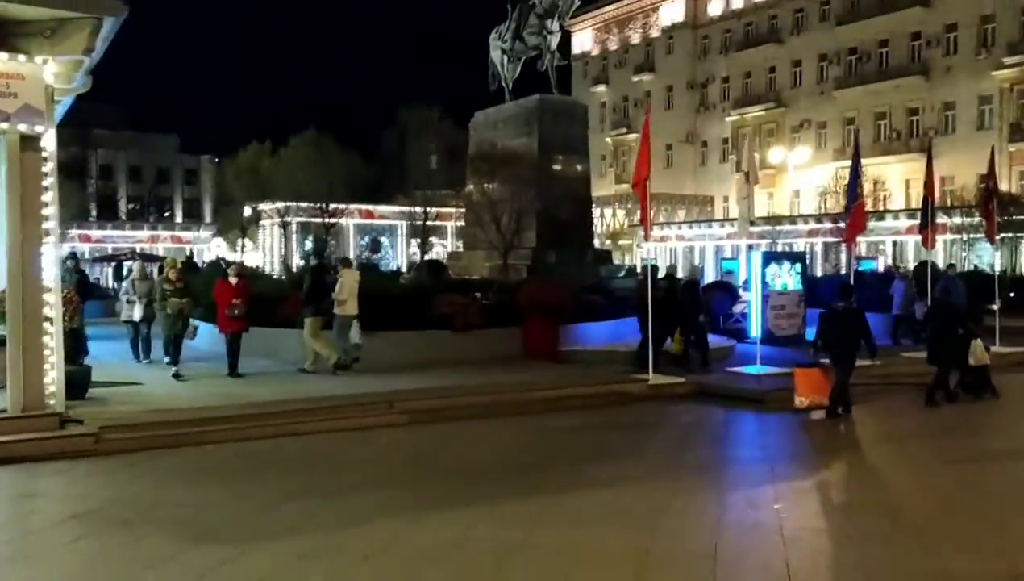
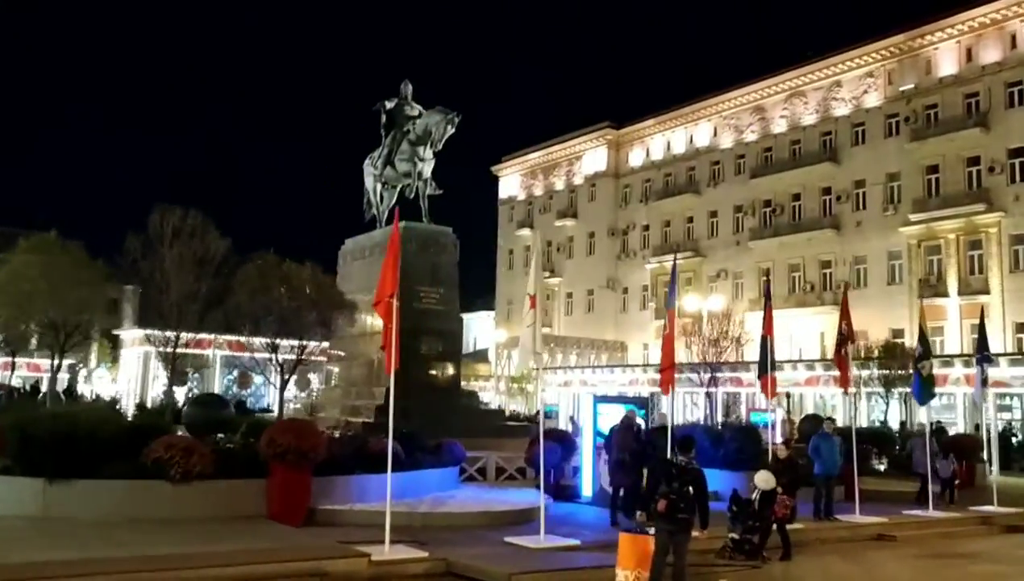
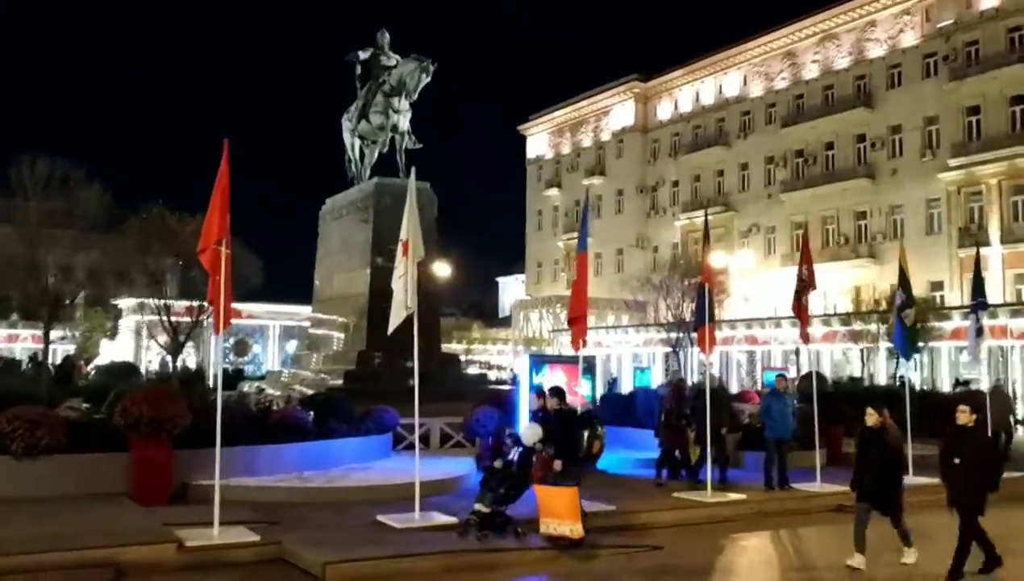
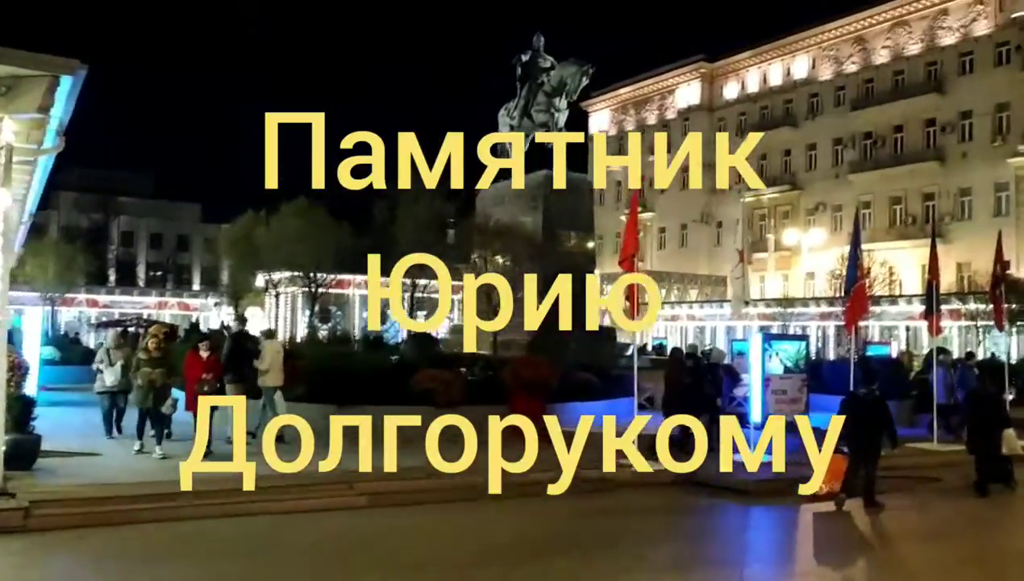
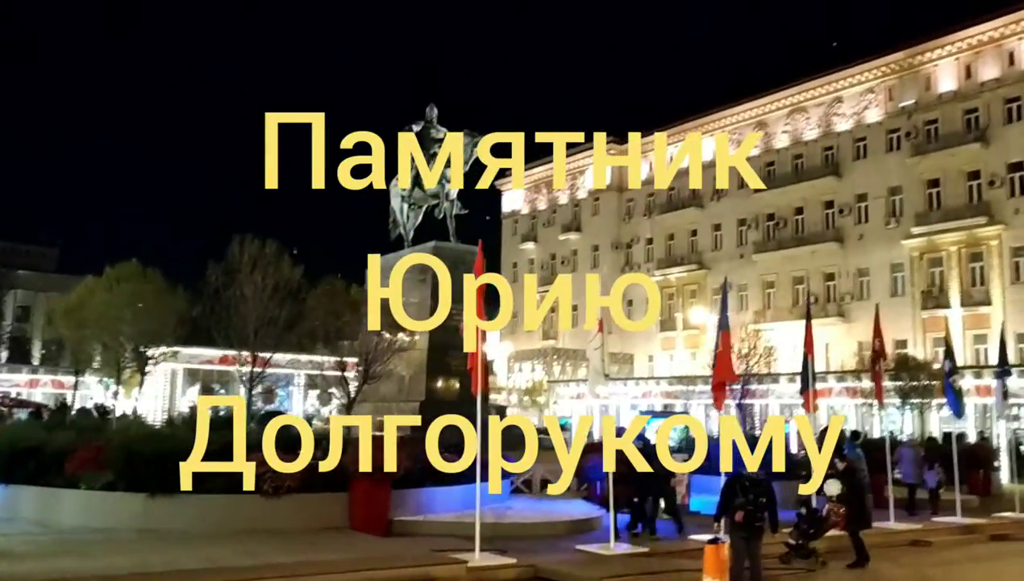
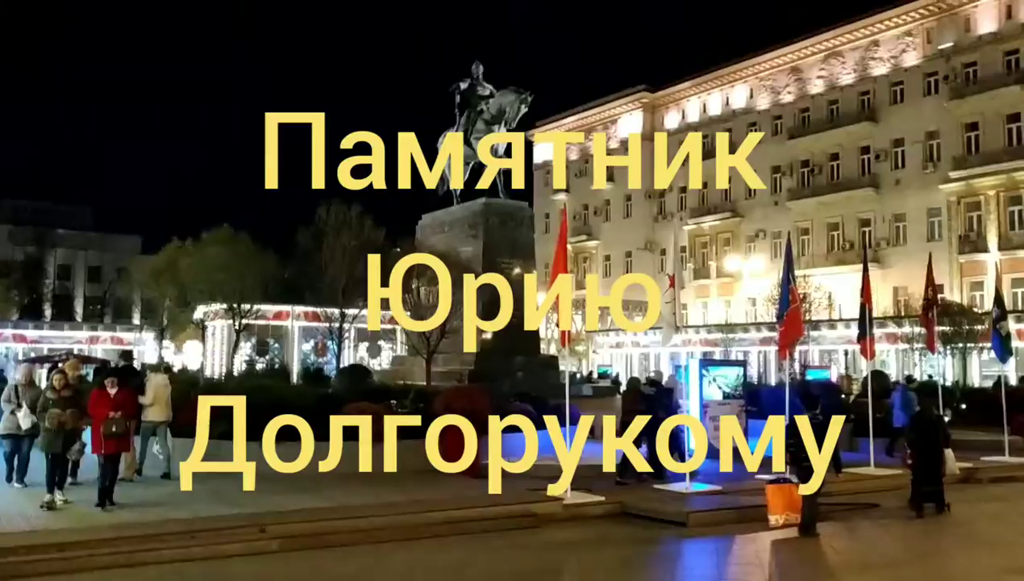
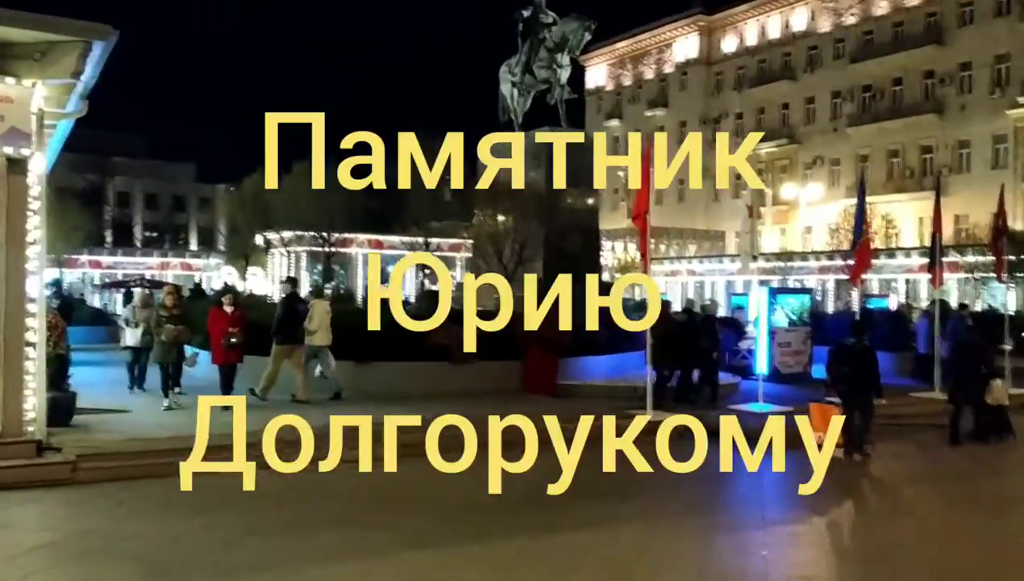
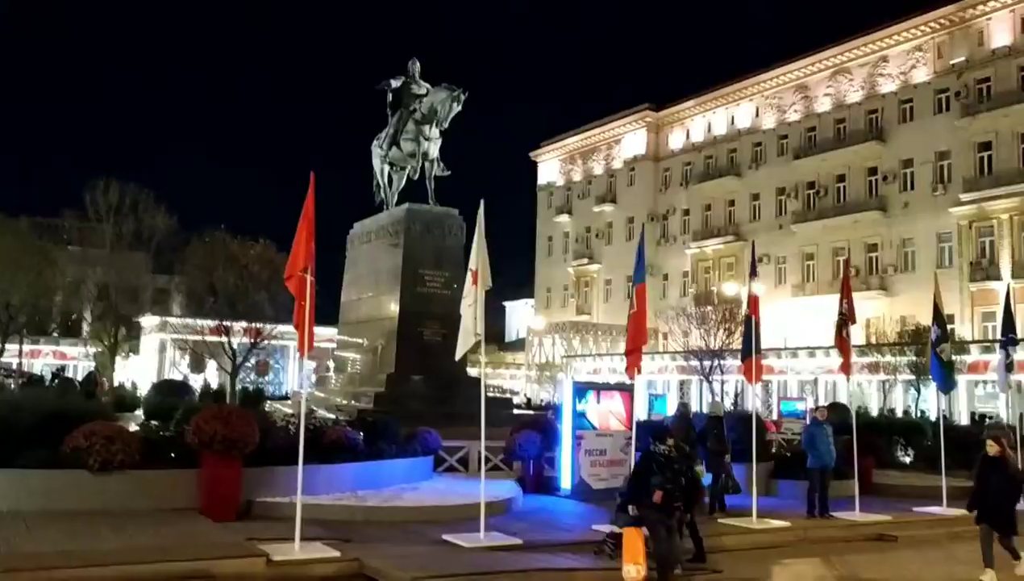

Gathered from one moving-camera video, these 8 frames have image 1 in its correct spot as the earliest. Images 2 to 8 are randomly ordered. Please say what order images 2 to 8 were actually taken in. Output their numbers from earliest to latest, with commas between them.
7, 4, 6, 5, 2, 8, 3
